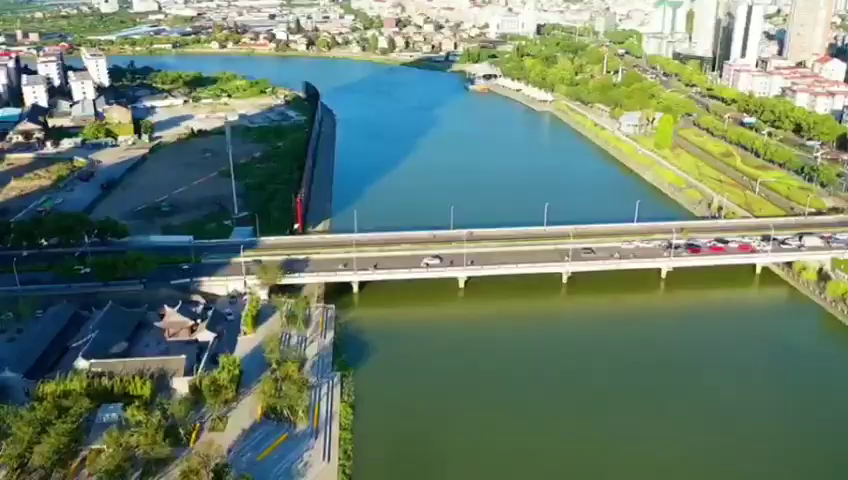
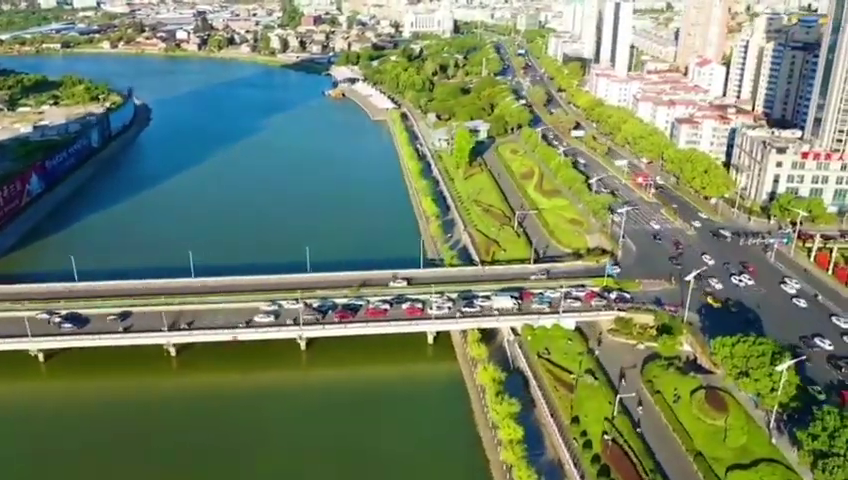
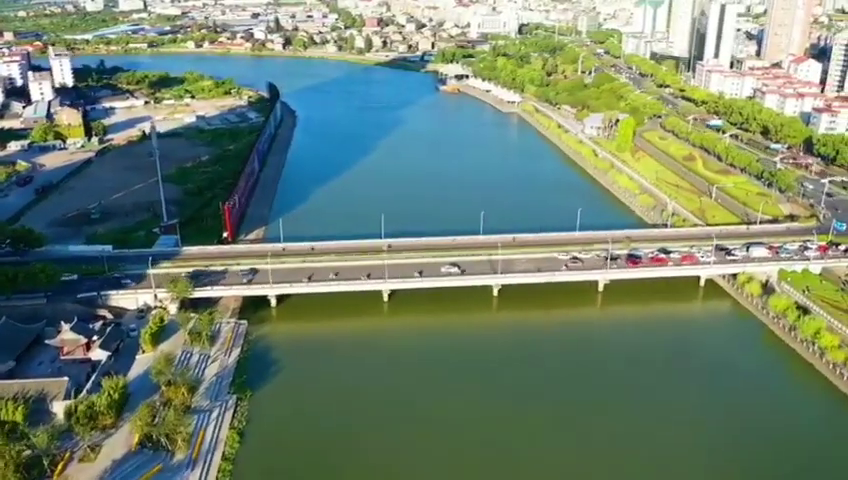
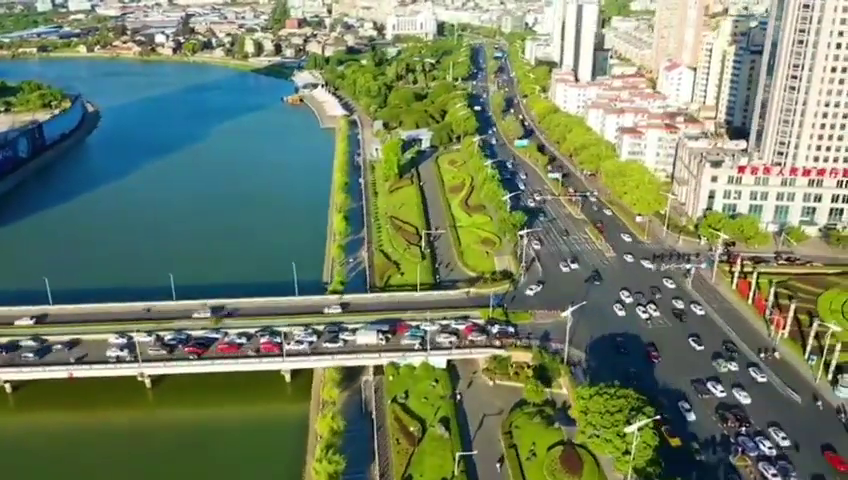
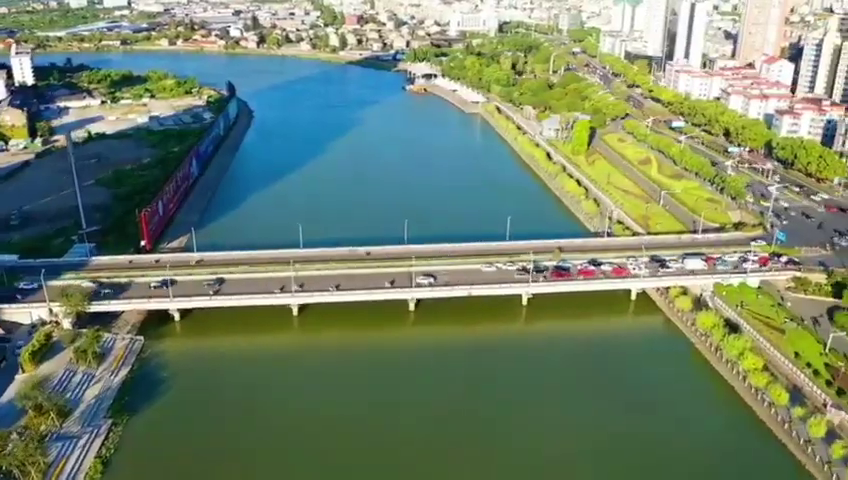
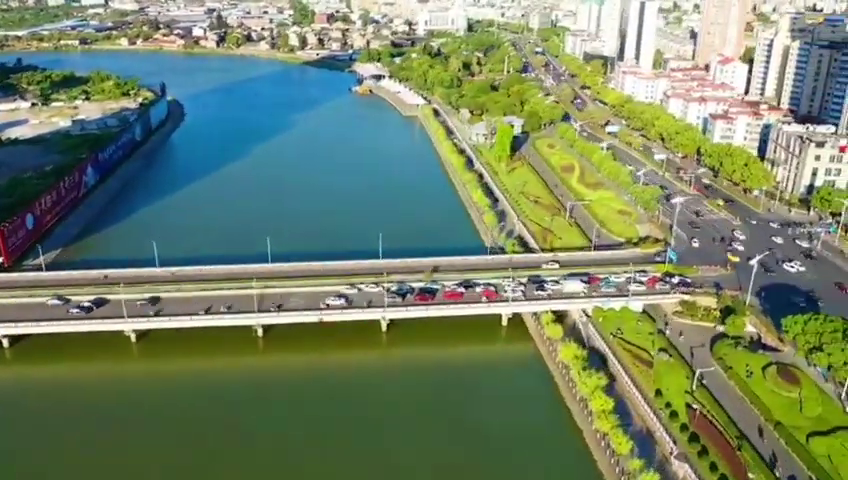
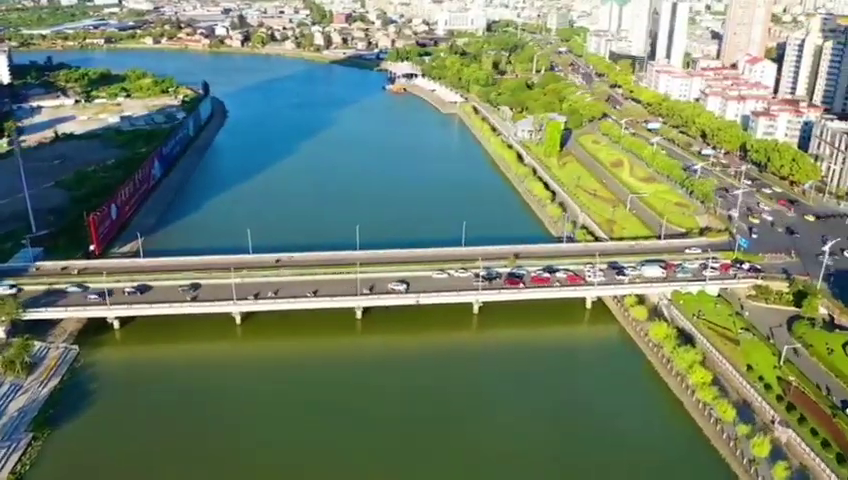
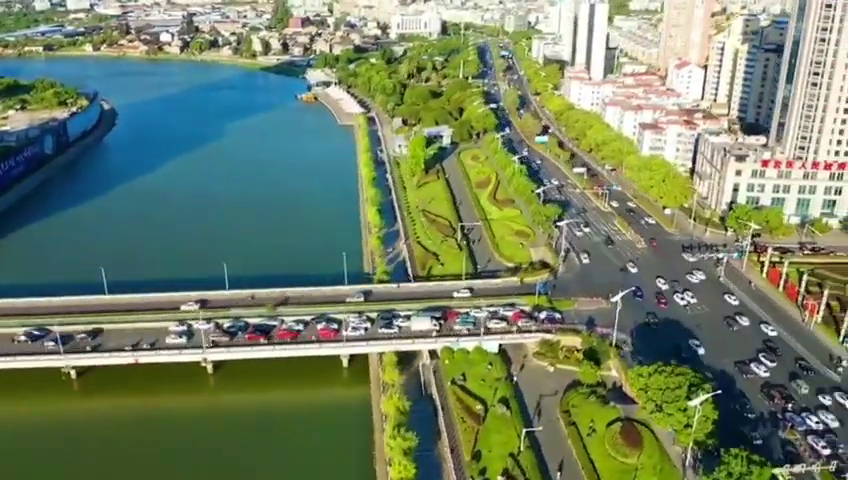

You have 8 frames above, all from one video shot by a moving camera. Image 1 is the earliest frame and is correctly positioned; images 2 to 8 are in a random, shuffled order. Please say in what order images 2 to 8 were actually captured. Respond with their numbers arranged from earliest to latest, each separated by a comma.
3, 5, 7, 6, 2, 8, 4
